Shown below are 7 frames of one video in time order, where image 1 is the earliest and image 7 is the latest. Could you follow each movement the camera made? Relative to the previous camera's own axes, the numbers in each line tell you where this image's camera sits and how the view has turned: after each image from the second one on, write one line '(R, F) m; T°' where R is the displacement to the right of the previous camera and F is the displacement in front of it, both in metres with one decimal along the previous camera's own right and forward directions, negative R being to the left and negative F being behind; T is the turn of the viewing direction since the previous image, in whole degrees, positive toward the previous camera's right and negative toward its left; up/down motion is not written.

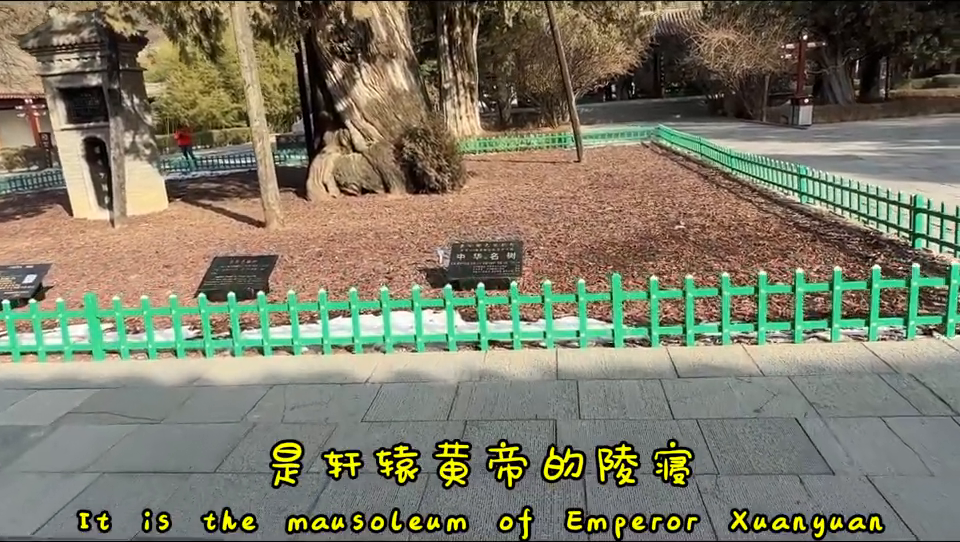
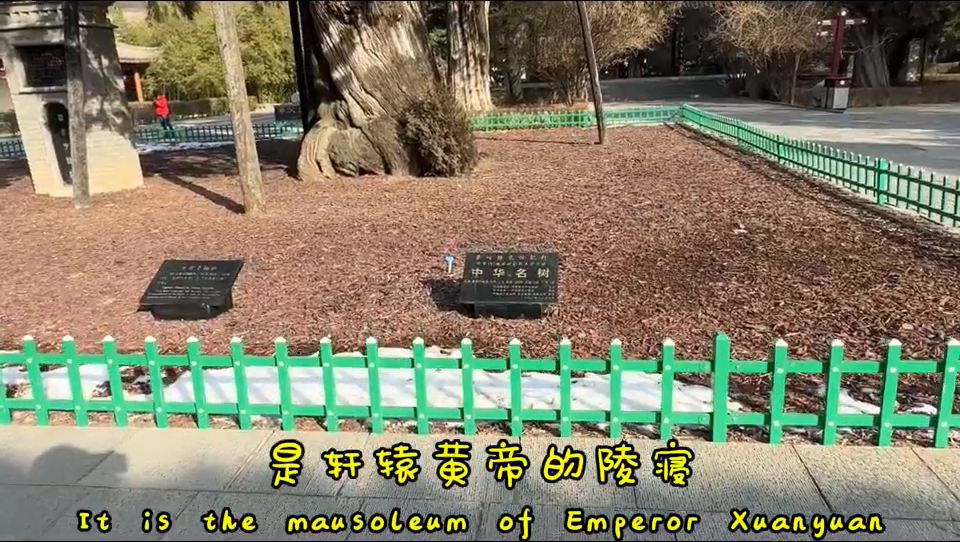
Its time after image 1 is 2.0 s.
(-0.2, +1.7) m; 0°
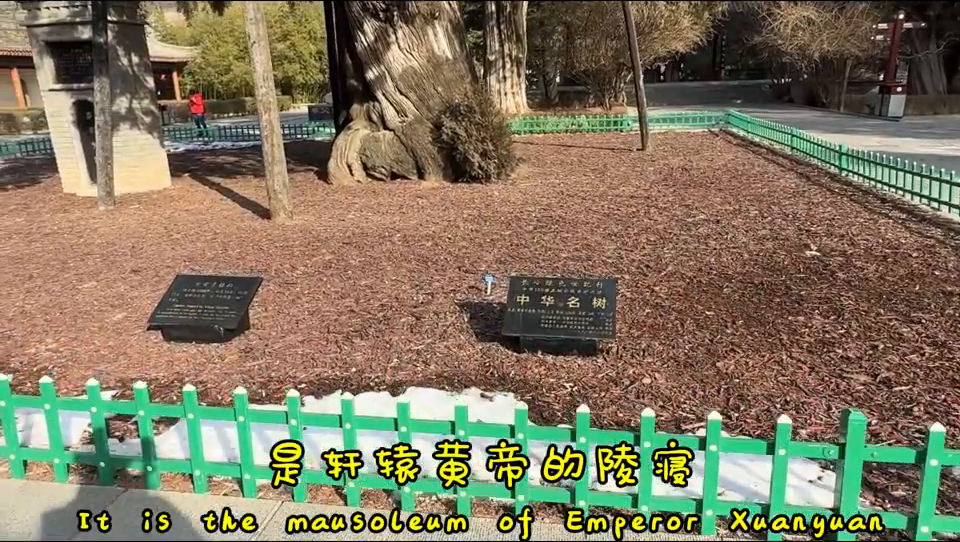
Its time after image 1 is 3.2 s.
(-0.1, +0.7) m; -3°
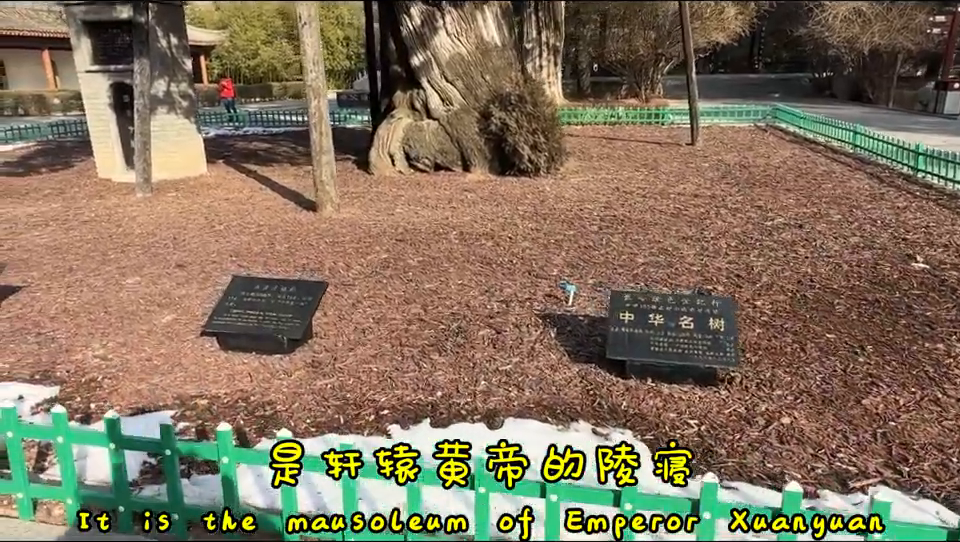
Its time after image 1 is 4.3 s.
(-0.6, +0.6) m; -2°
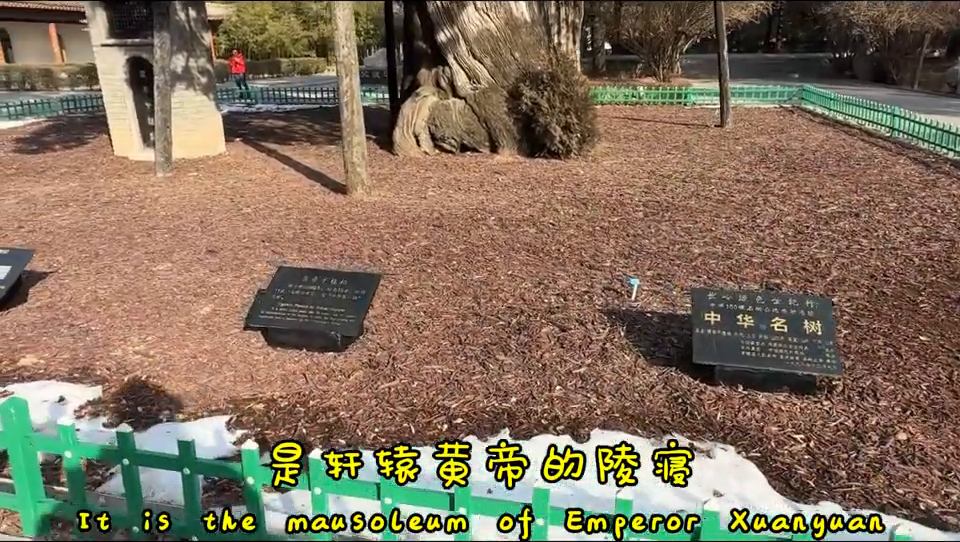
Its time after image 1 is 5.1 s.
(-0.5, +0.3) m; 0°
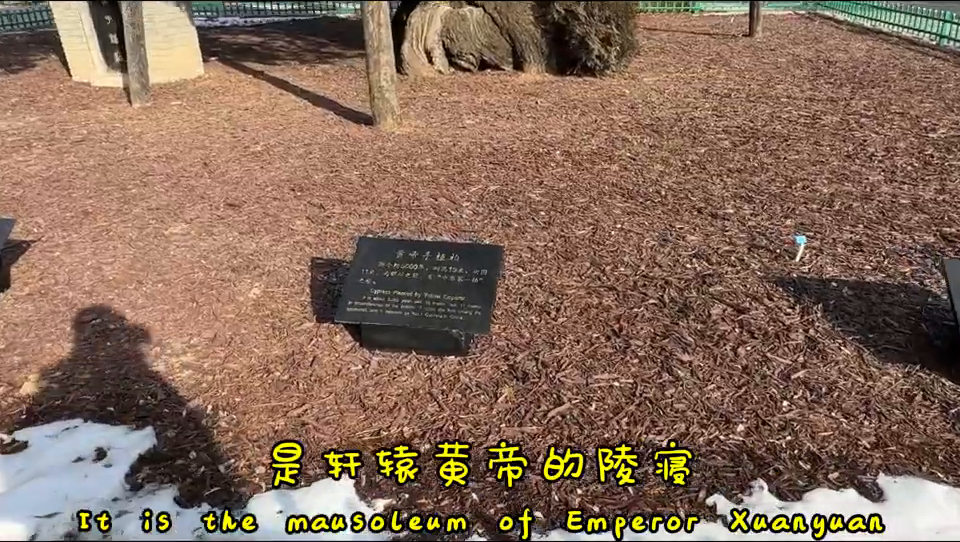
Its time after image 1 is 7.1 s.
(-1.1, +1.2) m; +3°
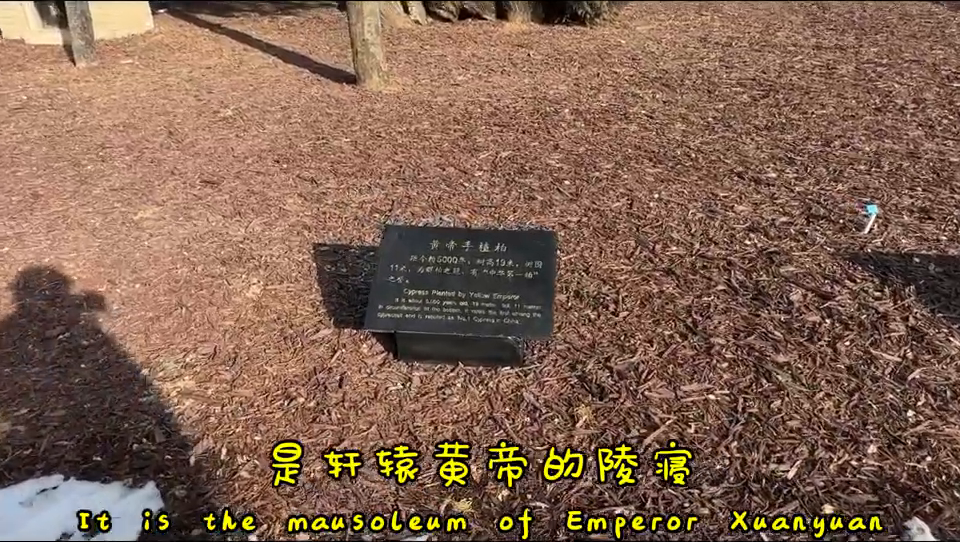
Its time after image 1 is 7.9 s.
(-0.4, +0.6) m; +3°
